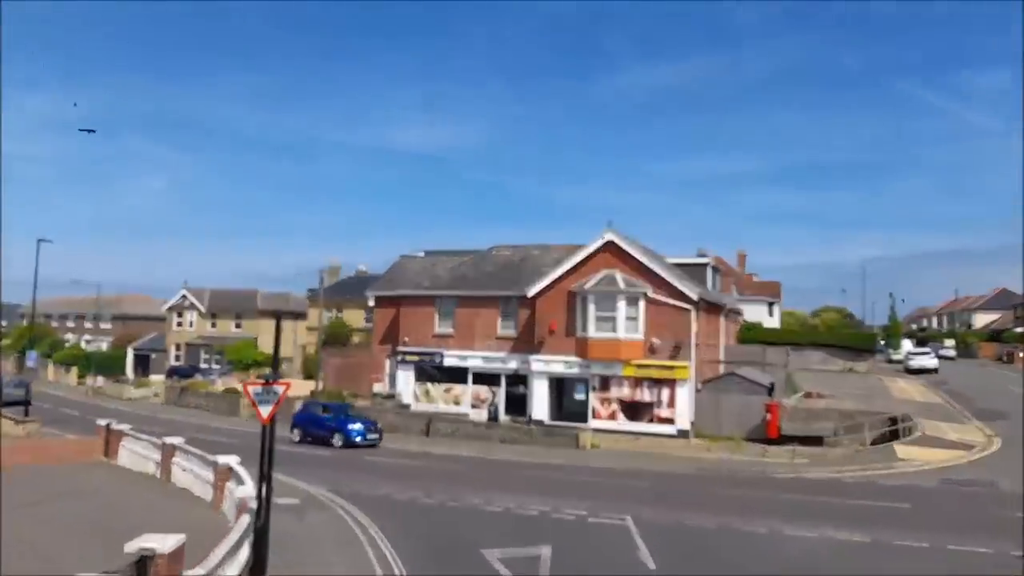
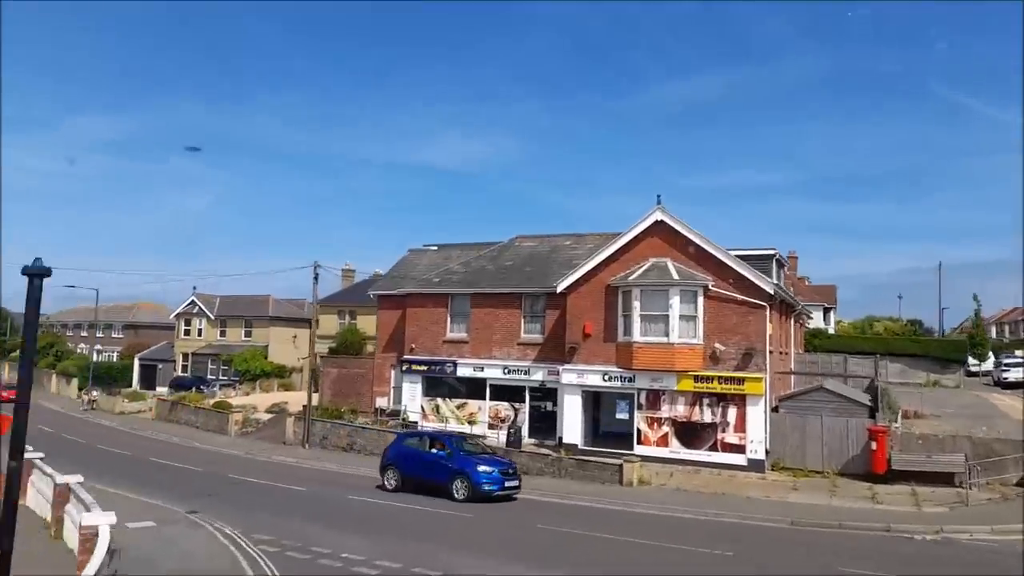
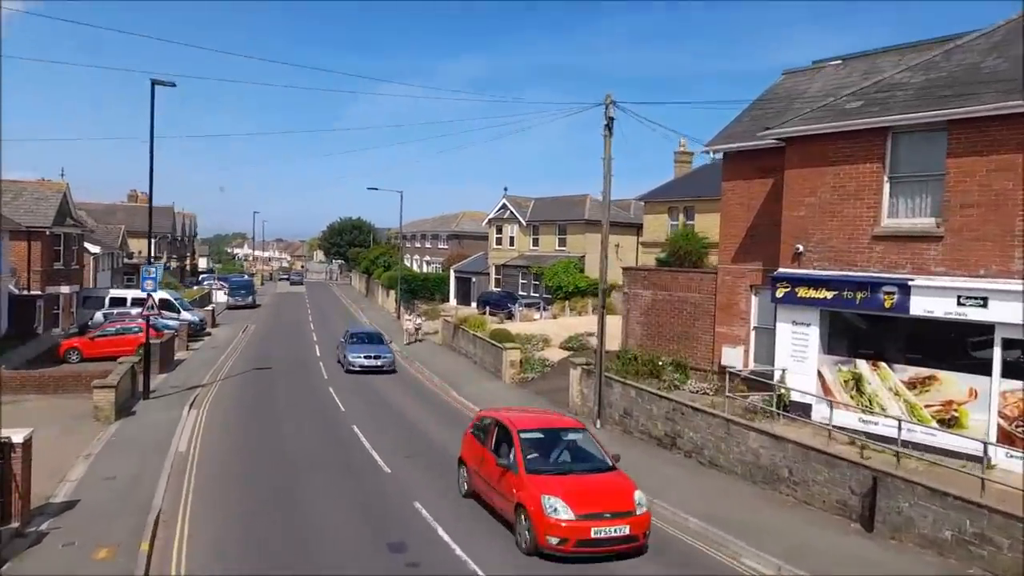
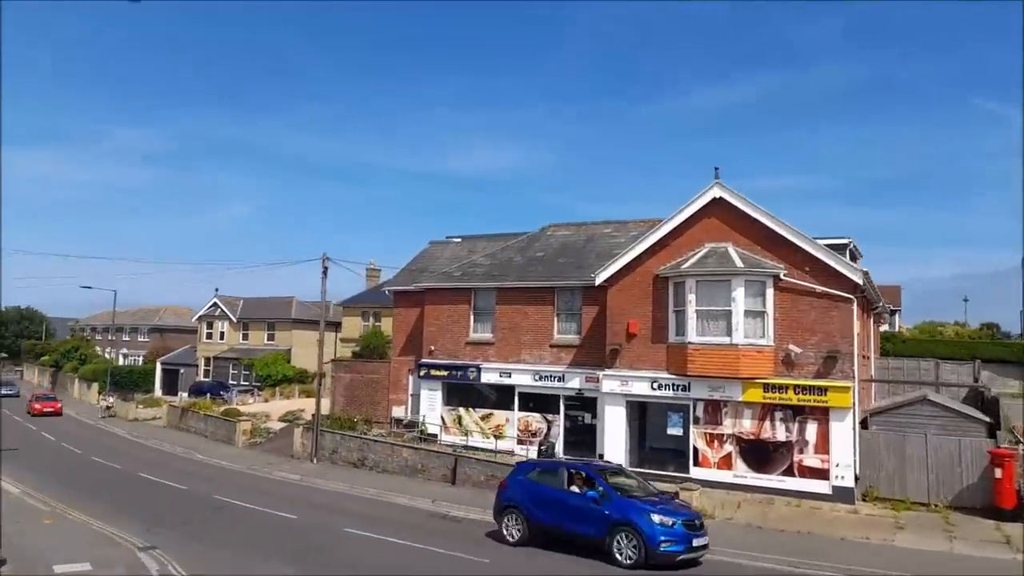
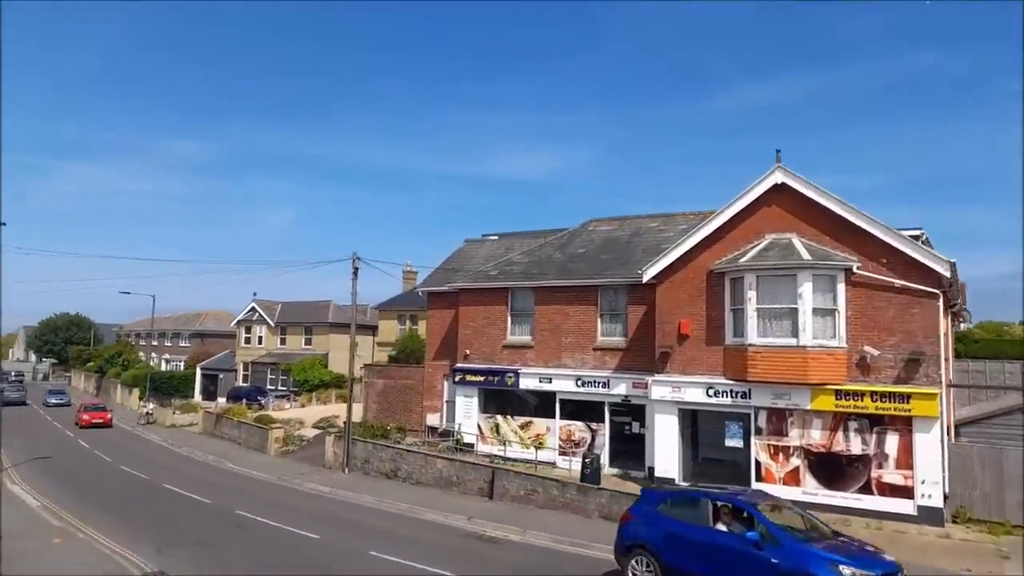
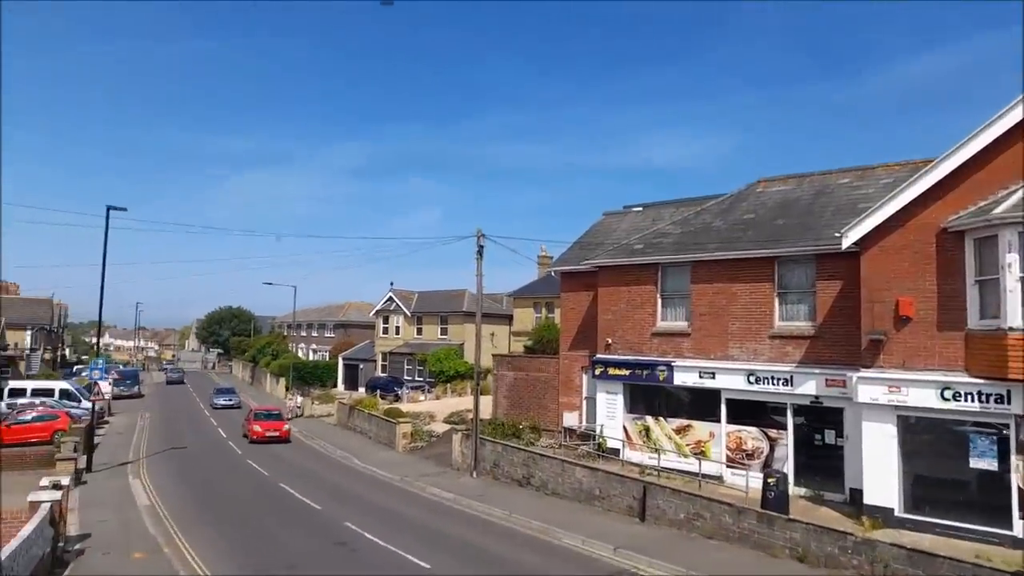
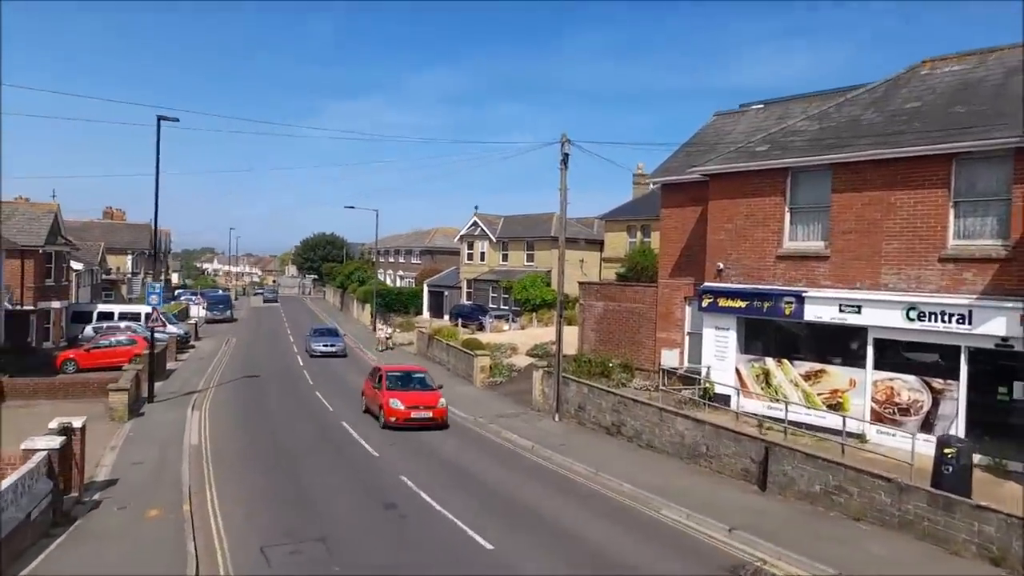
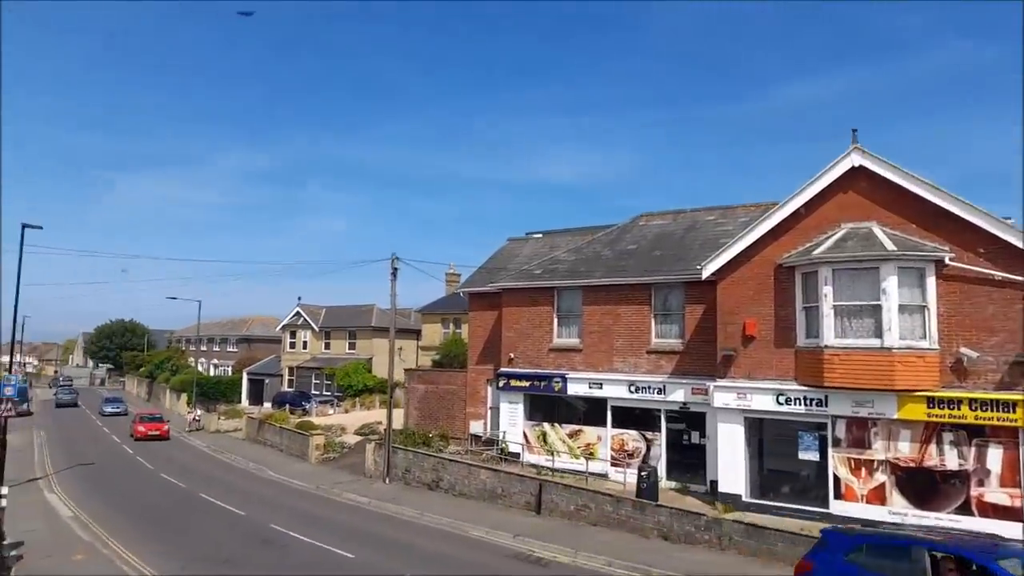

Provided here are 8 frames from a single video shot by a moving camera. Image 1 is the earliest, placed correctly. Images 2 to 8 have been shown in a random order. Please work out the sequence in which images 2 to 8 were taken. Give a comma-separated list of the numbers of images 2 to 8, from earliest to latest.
2, 4, 5, 8, 6, 7, 3
